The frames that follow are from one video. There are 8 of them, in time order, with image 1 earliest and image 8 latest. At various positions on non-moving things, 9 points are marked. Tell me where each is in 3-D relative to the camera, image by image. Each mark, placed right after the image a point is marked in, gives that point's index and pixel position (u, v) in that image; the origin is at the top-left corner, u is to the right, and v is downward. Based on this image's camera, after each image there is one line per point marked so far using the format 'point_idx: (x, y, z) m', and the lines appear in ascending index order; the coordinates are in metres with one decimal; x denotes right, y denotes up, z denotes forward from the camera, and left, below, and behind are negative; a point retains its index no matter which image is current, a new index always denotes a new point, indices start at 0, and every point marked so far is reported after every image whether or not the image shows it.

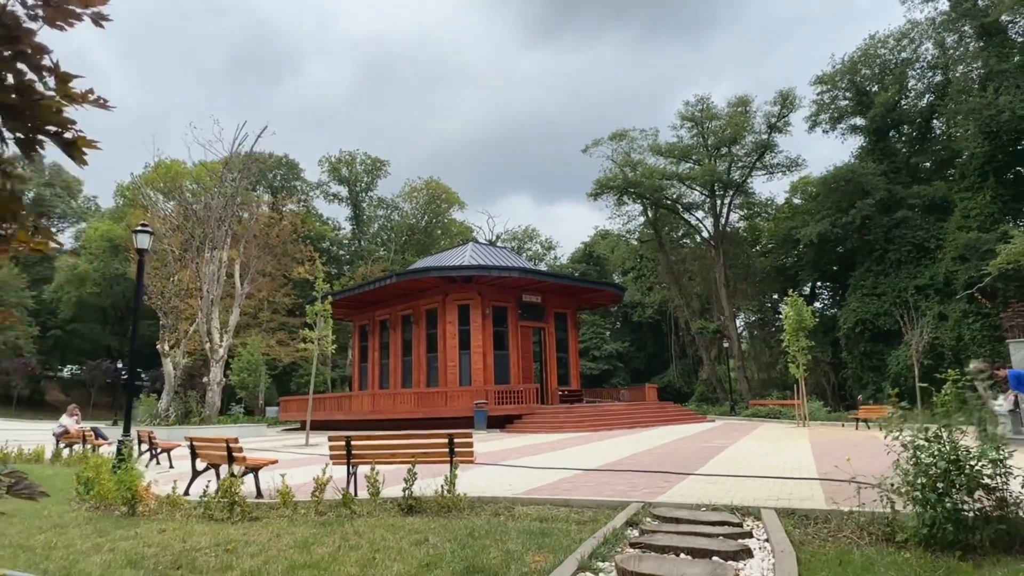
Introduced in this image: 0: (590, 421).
0: (+2.1, -3.6, +17.6) m
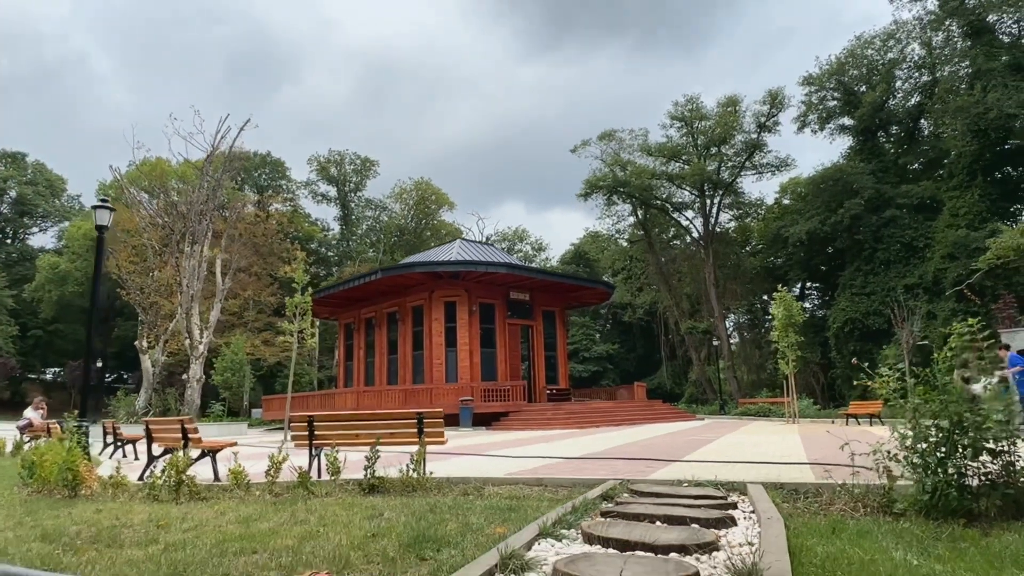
0: (+1.7, -3.5, +17.3) m
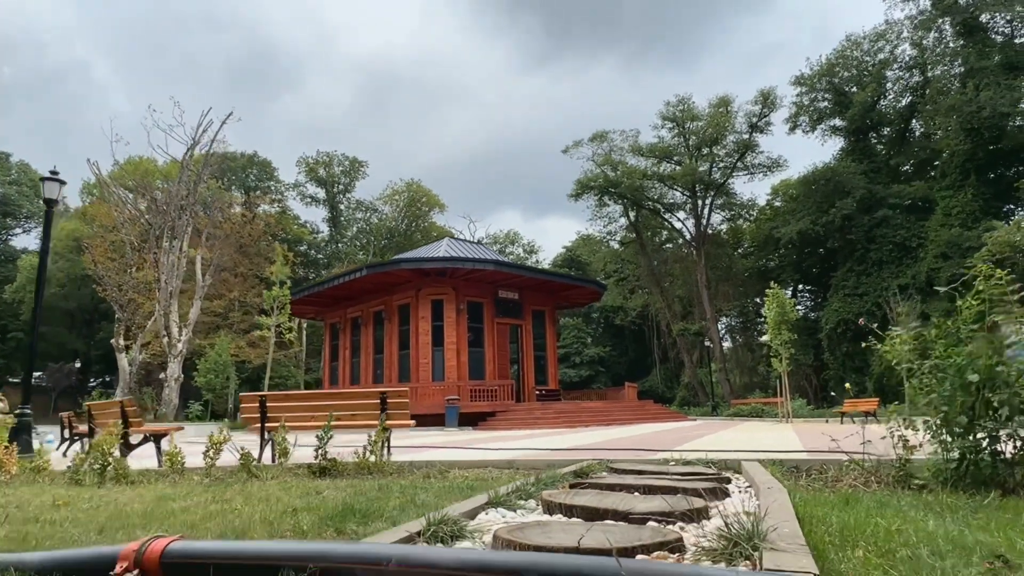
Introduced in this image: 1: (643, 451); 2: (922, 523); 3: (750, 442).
0: (+1.4, -3.4, +16.8) m
1: (+1.1, -1.4, +5.5) m
2: (+1.4, -0.8, +2.2) m
3: (+3.0, -1.9, +8.2) m
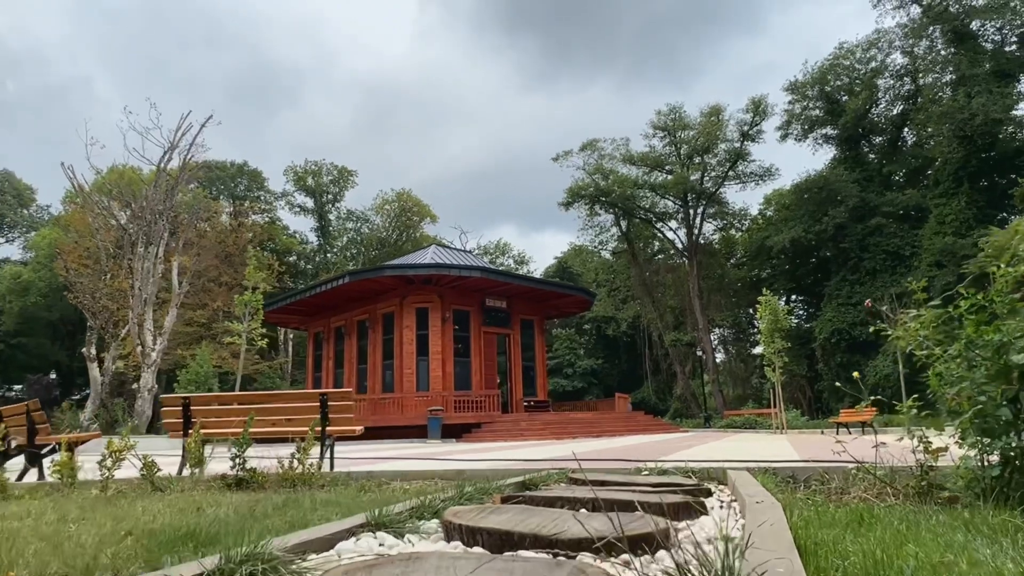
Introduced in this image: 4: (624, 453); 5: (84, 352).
0: (+1.0, -3.5, +16.2) m
1: (+0.8, -1.3, +4.9) m
2: (+1.1, -0.7, +1.7) m
3: (+2.7, -1.9, +7.7) m
4: (+1.4, -2.0, +8.1) m
5: (-12.2, -1.8, +18.6) m
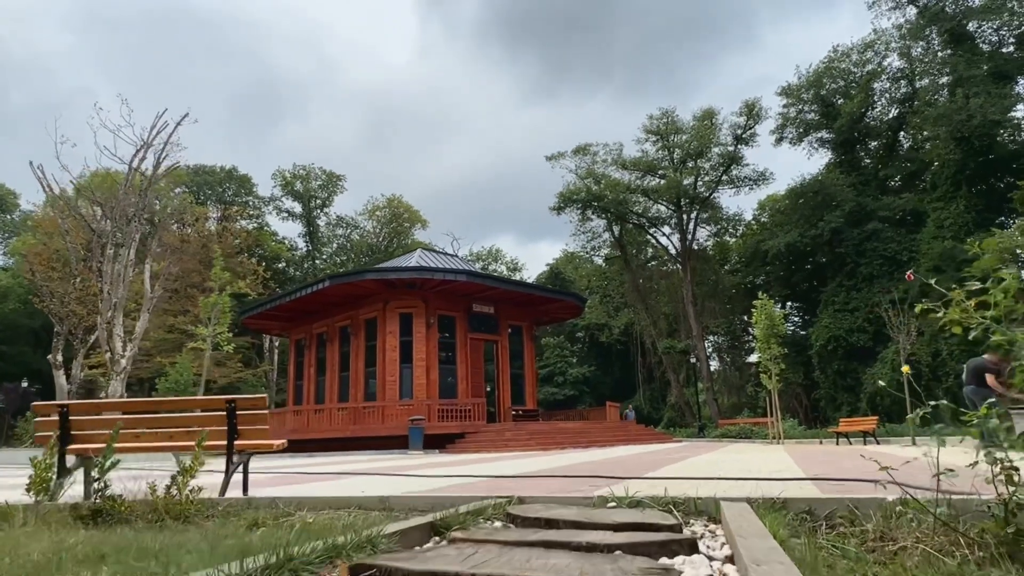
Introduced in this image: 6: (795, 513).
0: (+0.7, -3.6, +15.5) m
1: (+0.6, -1.3, +4.2) m
2: (+0.9, -0.5, +1.0) m
3: (+2.4, -1.9, +7.0) m
4: (+1.1, -2.0, +7.4) m
5: (-12.6, -1.9, +17.8) m
6: (+1.3, -1.0, +3.1) m
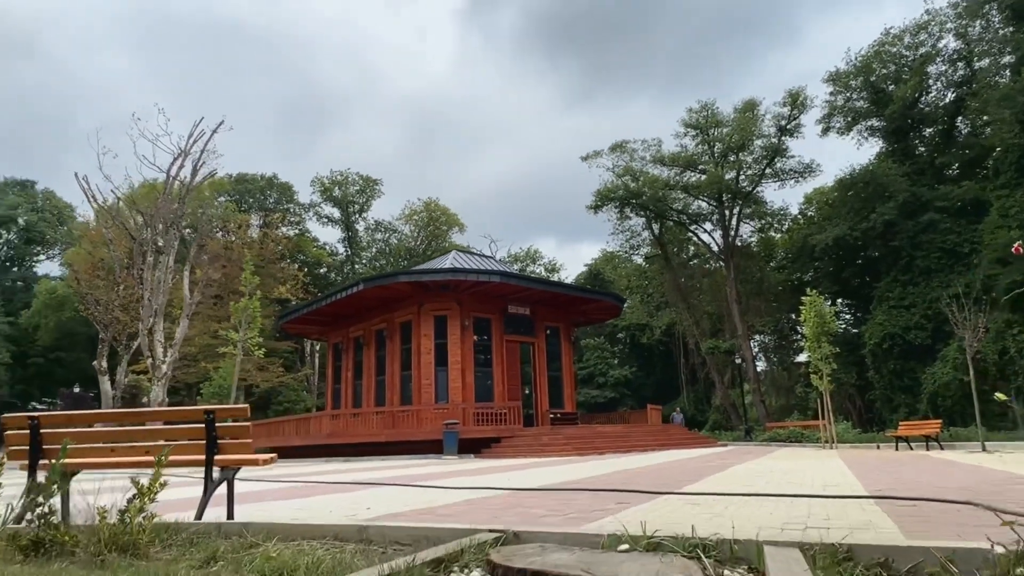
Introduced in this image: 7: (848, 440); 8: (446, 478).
0: (+1.5, -3.6, +15.0) m
1: (+0.7, -1.2, +3.7) m
2: (+0.8, -0.5, +0.5) m
3: (+2.7, -1.9, +6.4) m
4: (+1.4, -2.0, +6.9) m
5: (-11.6, -2.1, +18.1) m
6: (+1.4, -1.0, +2.6) m
7: (+8.5, -3.9, +16.5) m
8: (-0.8, -2.2, +7.7) m
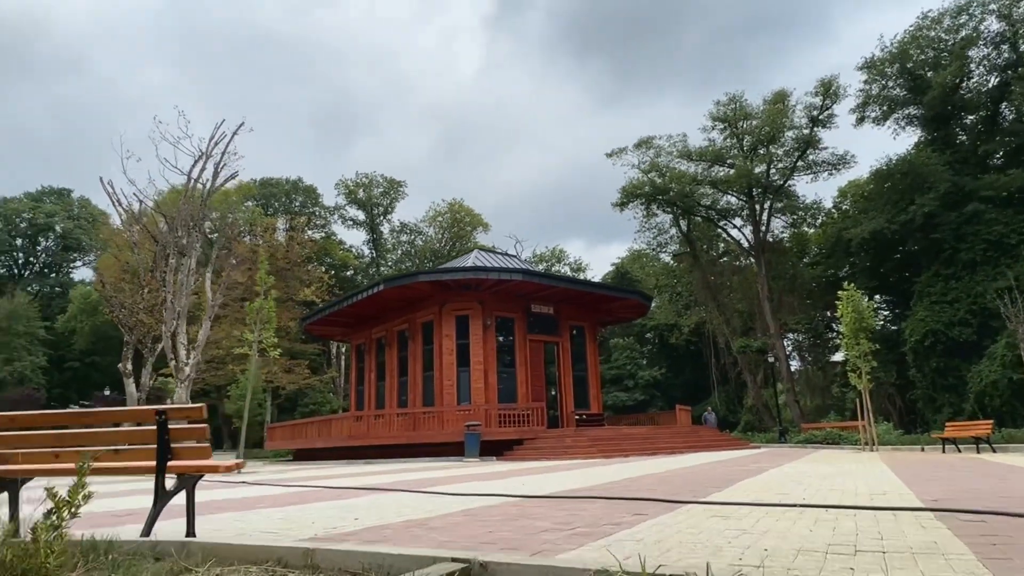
0: (+2.0, -3.5, +14.5) m
1: (+0.7, -1.1, +3.3) m
2: (+0.6, -0.4, 0.0) m
3: (+2.8, -1.7, +5.9) m
4: (+1.5, -1.9, +6.4) m
5: (-11.0, -2.2, +18.2) m
6: (+1.3, -0.9, +2.2) m
7: (+9.1, -3.7, +15.7) m
8: (-0.6, -2.2, +7.3) m
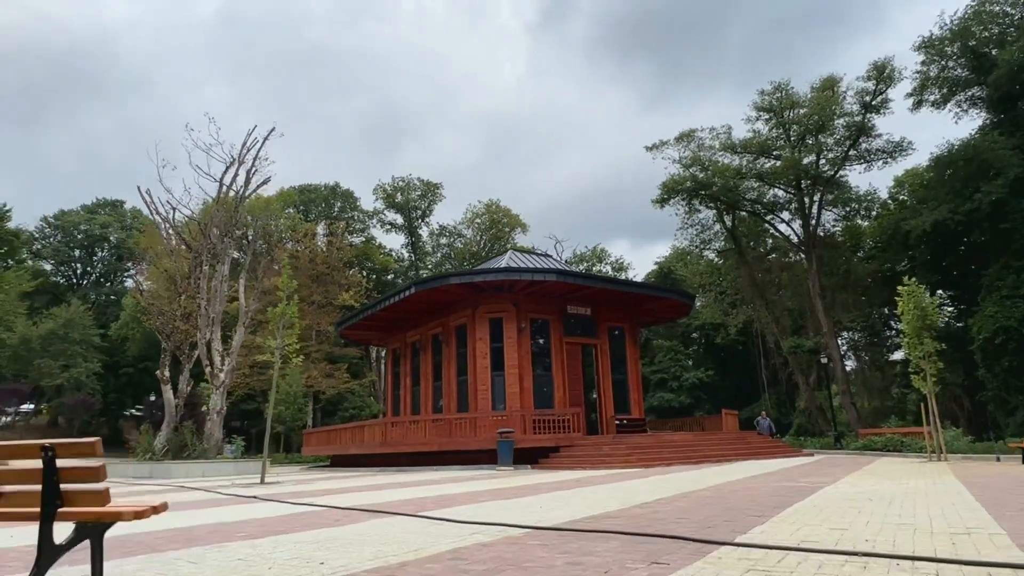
0: (+2.8, -3.5, +13.7) m
1: (+0.6, -1.1, +2.6) m
2: (+0.3, -0.4, -0.6) m
3: (+3.0, -1.7, +5.0) m
4: (+1.7, -1.9, +5.7) m
5: (-10.0, -2.4, +18.3) m
6: (+1.2, -0.9, +1.5) m
7: (+9.9, -3.6, +14.5) m
8: (-0.4, -2.2, +6.7) m
